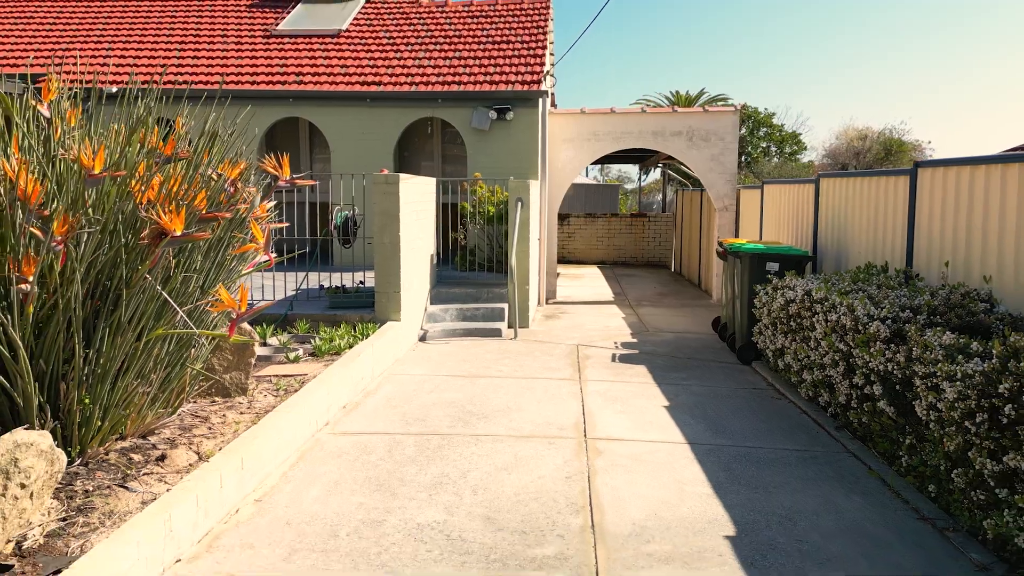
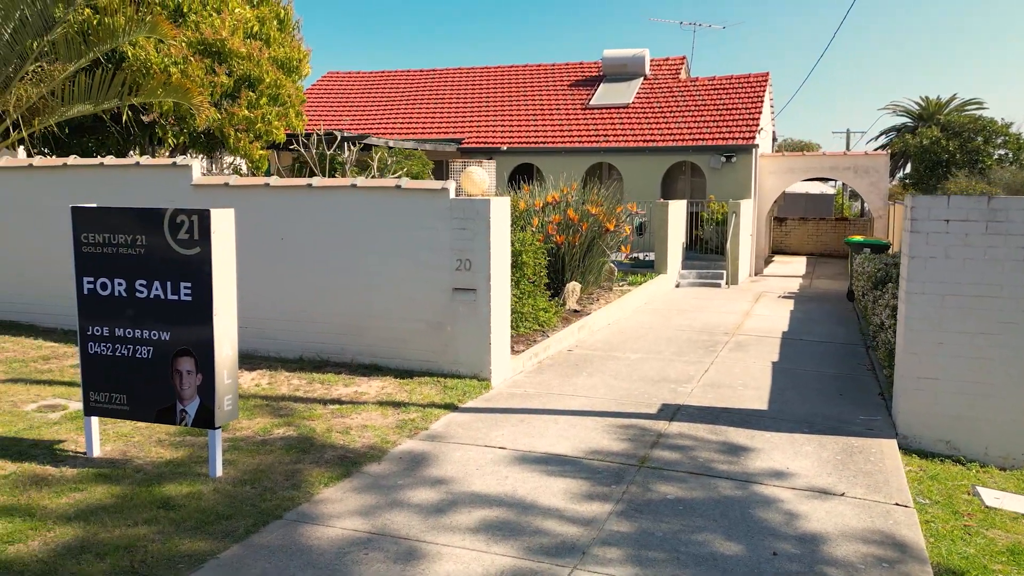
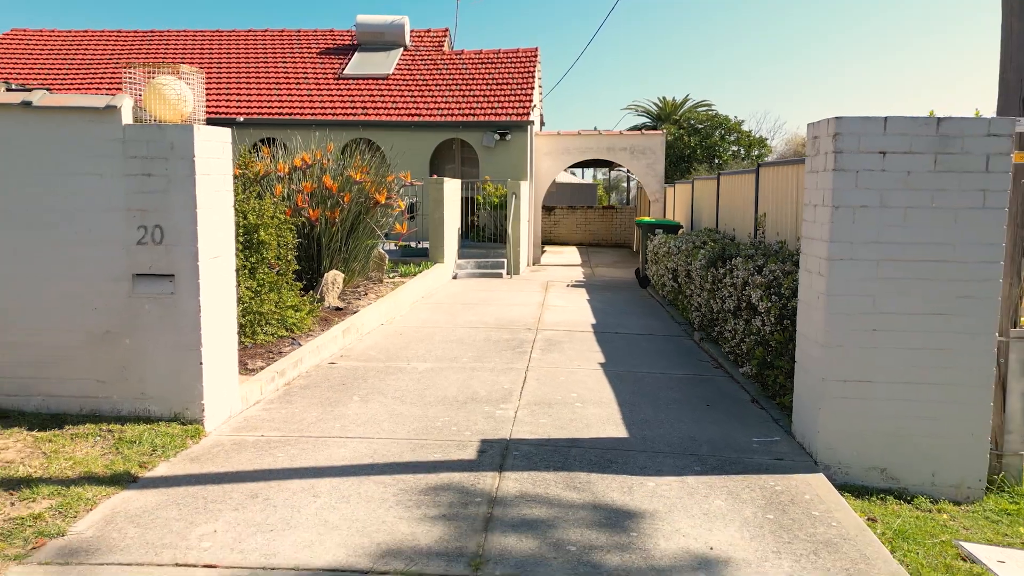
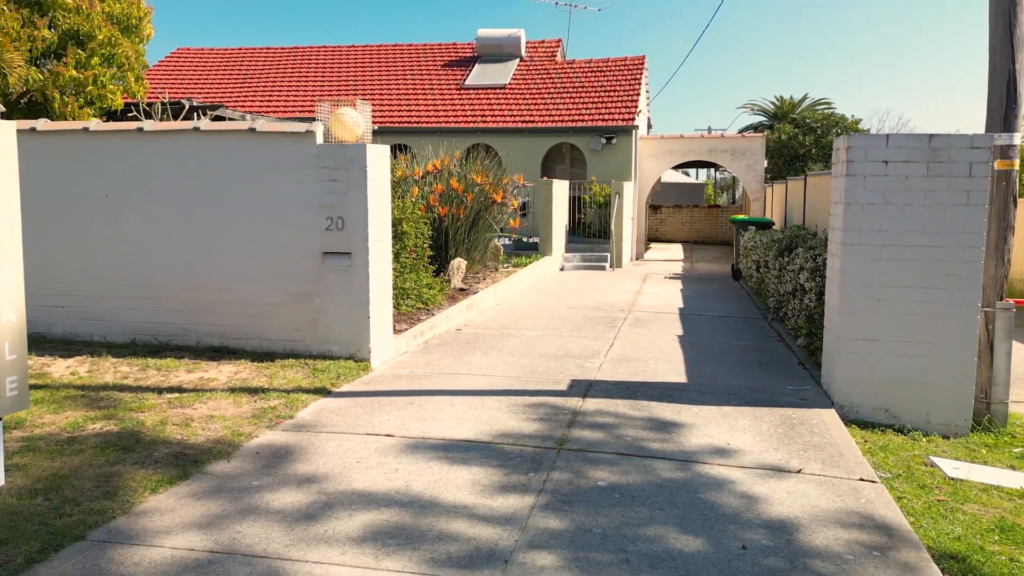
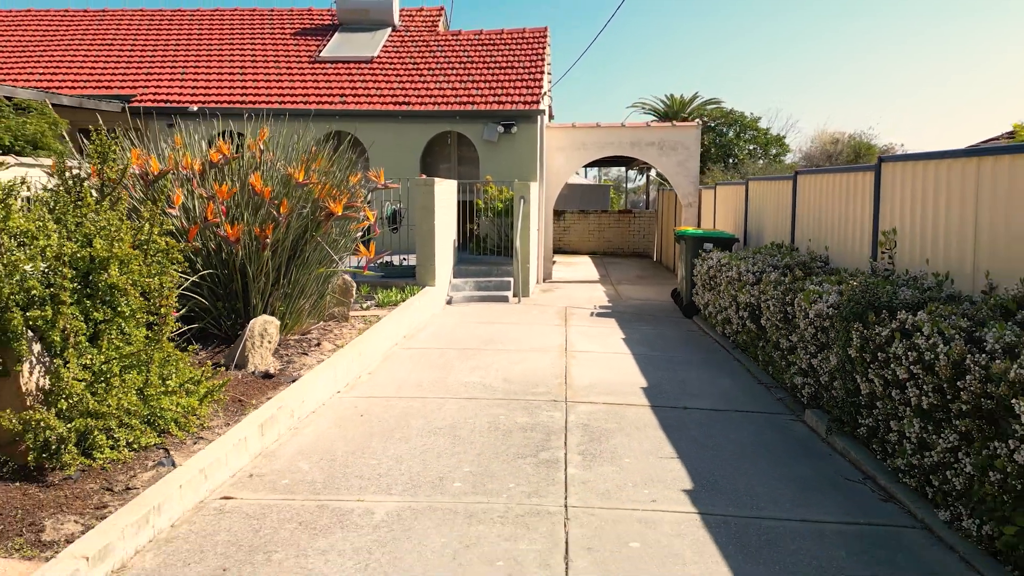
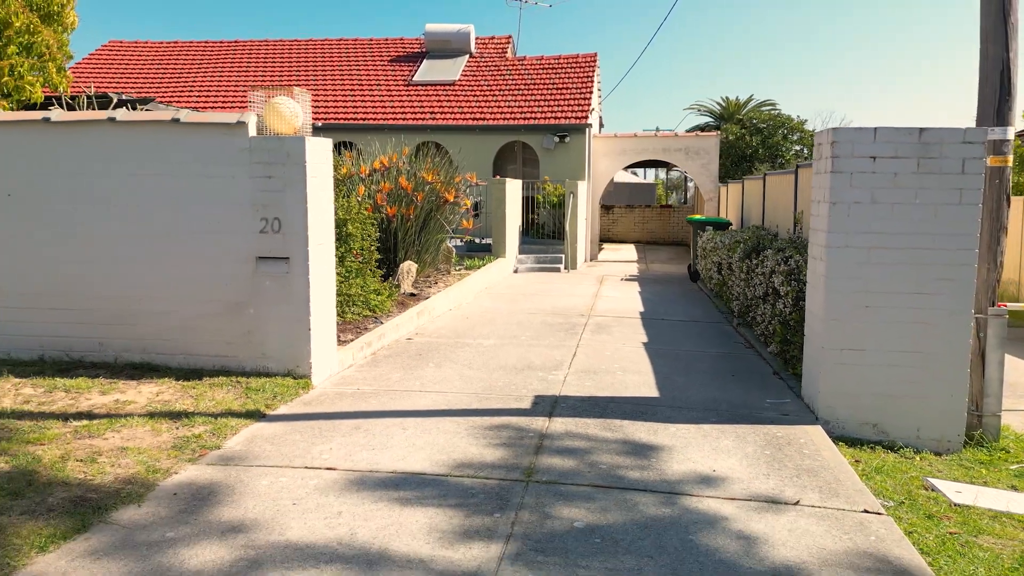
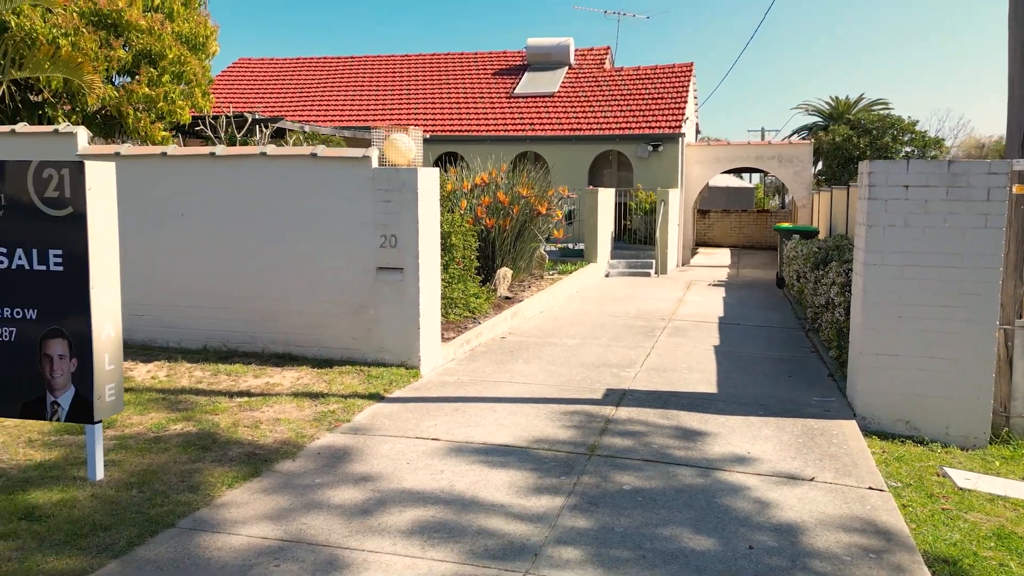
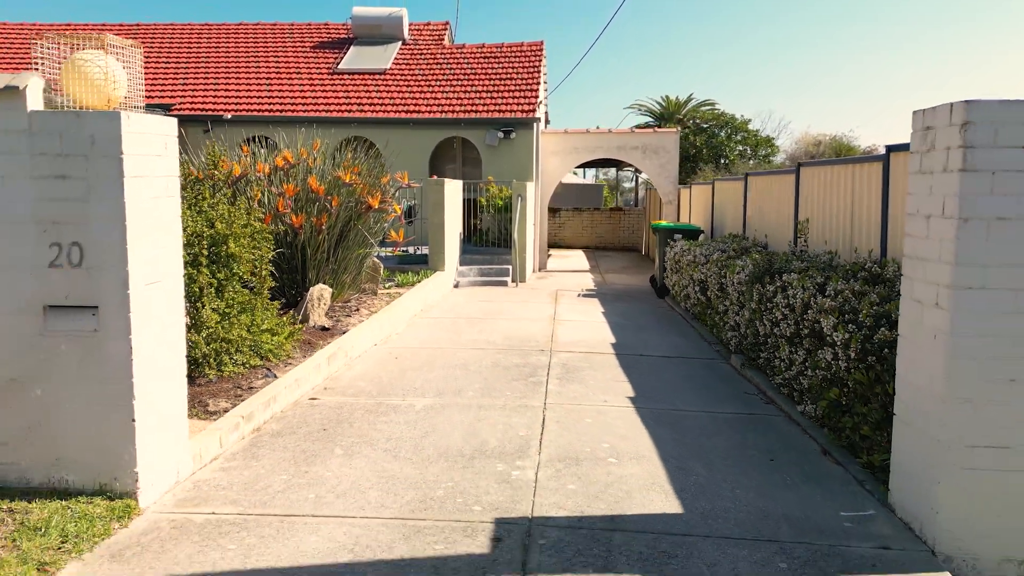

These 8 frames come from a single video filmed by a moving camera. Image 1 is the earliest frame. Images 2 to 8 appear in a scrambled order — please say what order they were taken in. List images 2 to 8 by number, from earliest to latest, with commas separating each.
5, 8, 3, 6, 4, 7, 2
